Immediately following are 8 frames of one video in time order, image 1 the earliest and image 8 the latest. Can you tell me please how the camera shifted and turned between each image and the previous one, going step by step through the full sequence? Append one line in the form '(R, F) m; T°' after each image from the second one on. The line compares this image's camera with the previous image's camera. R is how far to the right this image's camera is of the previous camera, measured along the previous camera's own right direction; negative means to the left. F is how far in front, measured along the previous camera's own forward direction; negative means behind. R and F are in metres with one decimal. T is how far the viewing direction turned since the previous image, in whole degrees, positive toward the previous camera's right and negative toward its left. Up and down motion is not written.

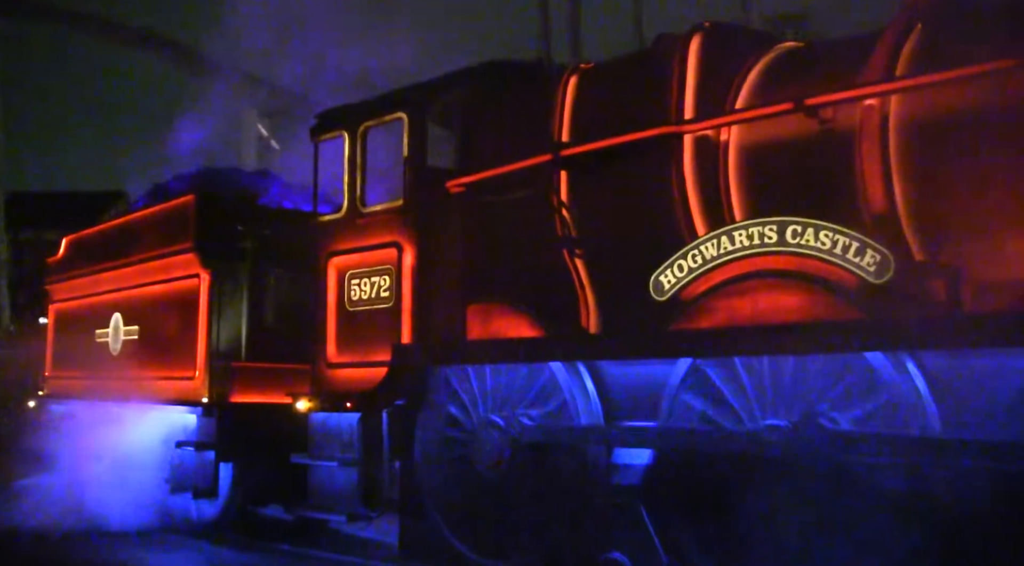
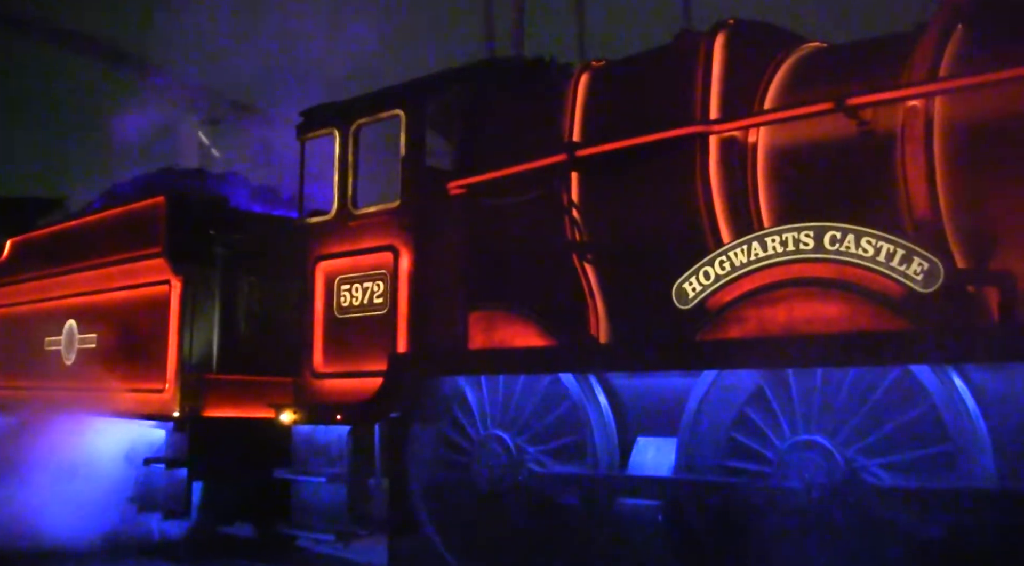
(-0.4, +0.3) m; +3°
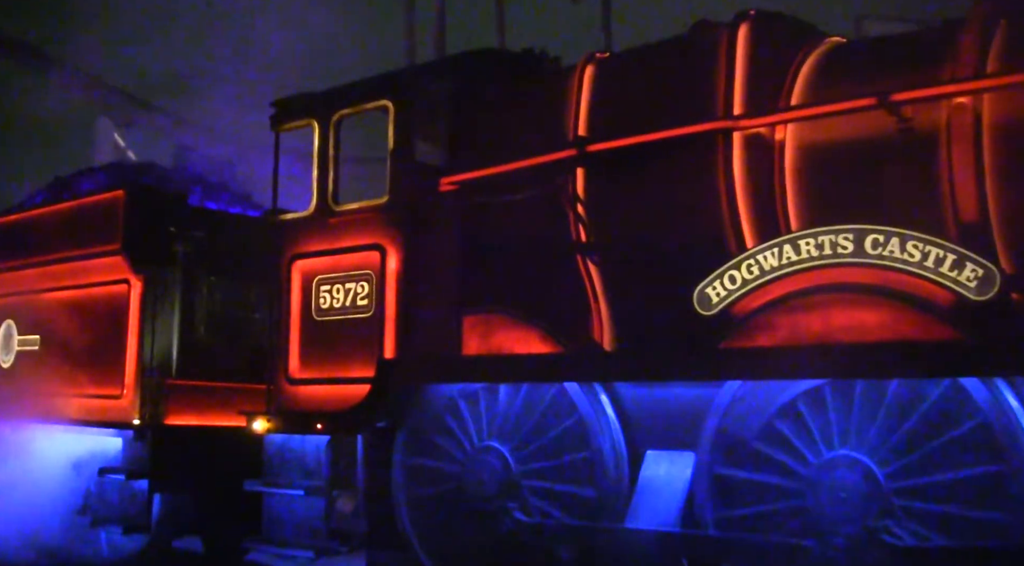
(-0.4, +0.4) m; +4°
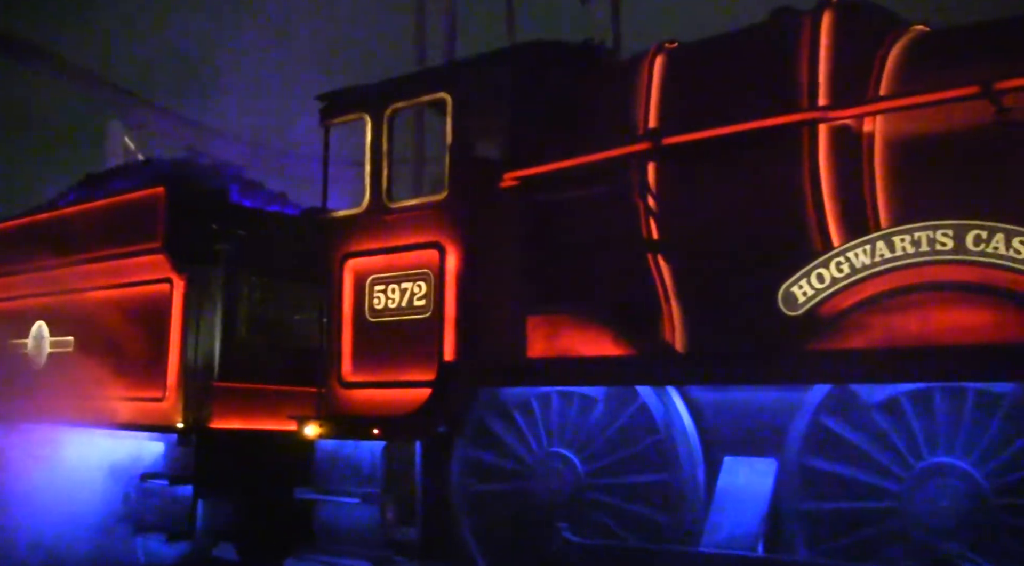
(-0.3, +0.2) m; 0°
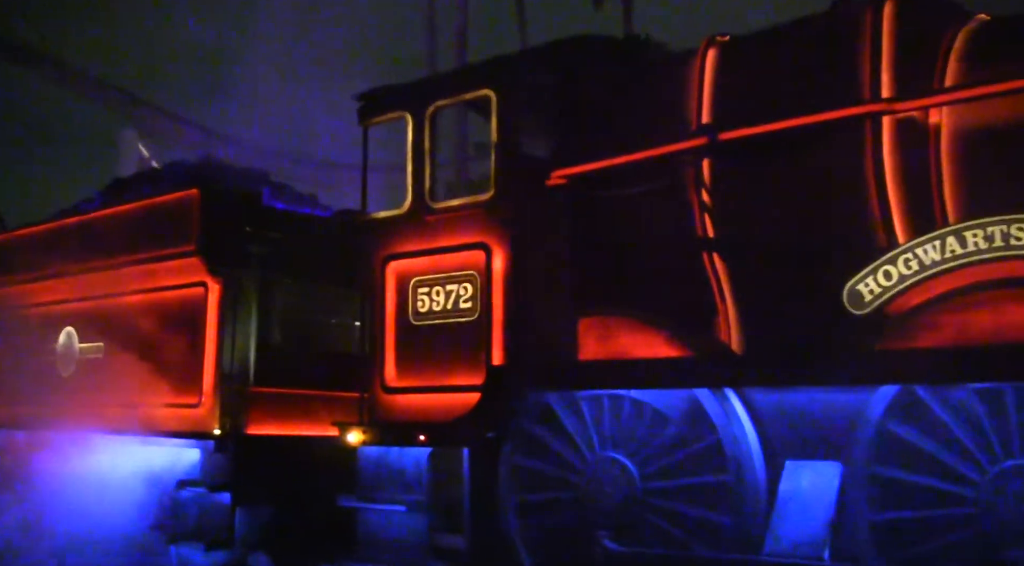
(-0.2, +0.1) m; 0°
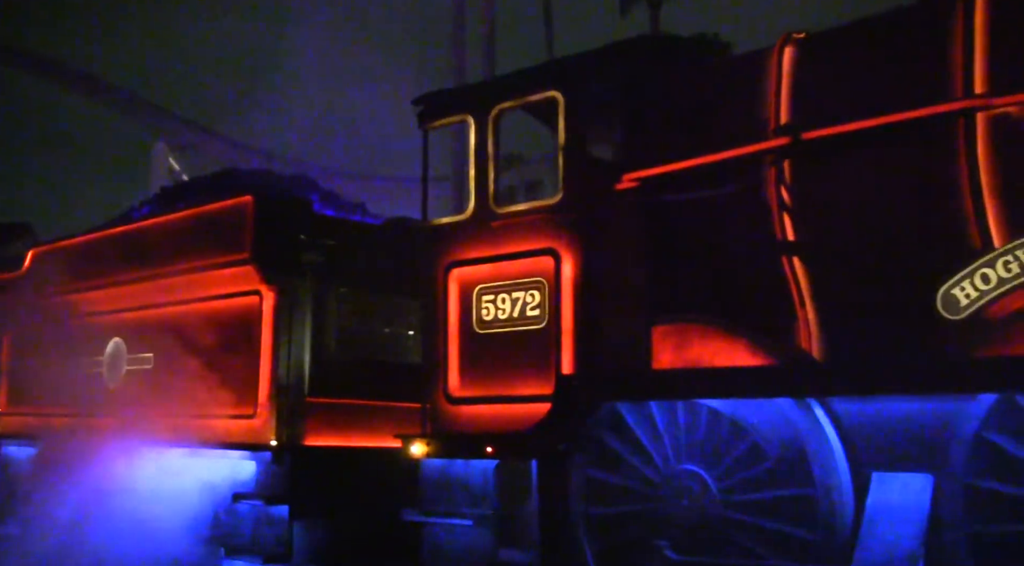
(-0.2, +0.1) m; -1°
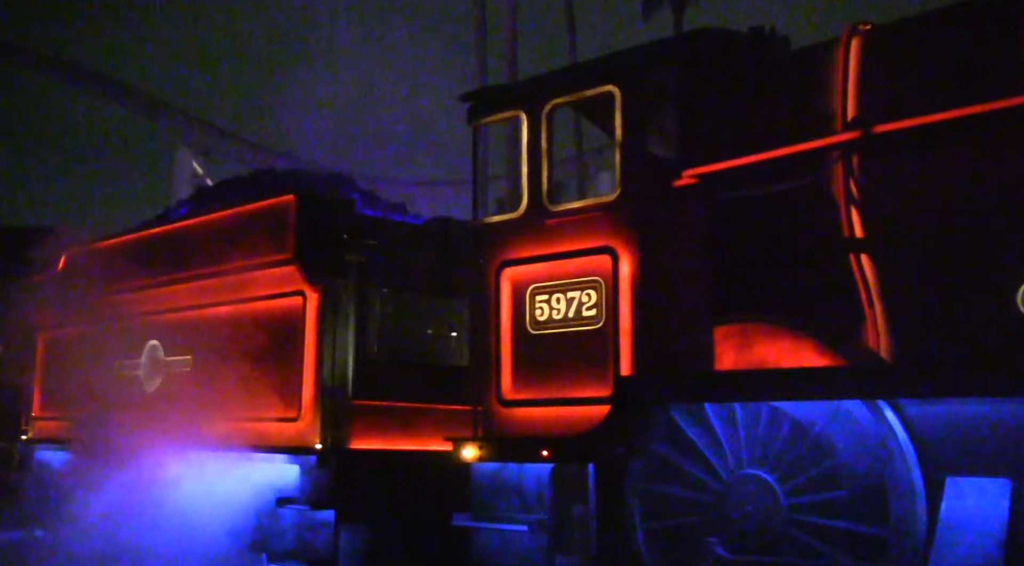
(-0.2, +0.1) m; -1°
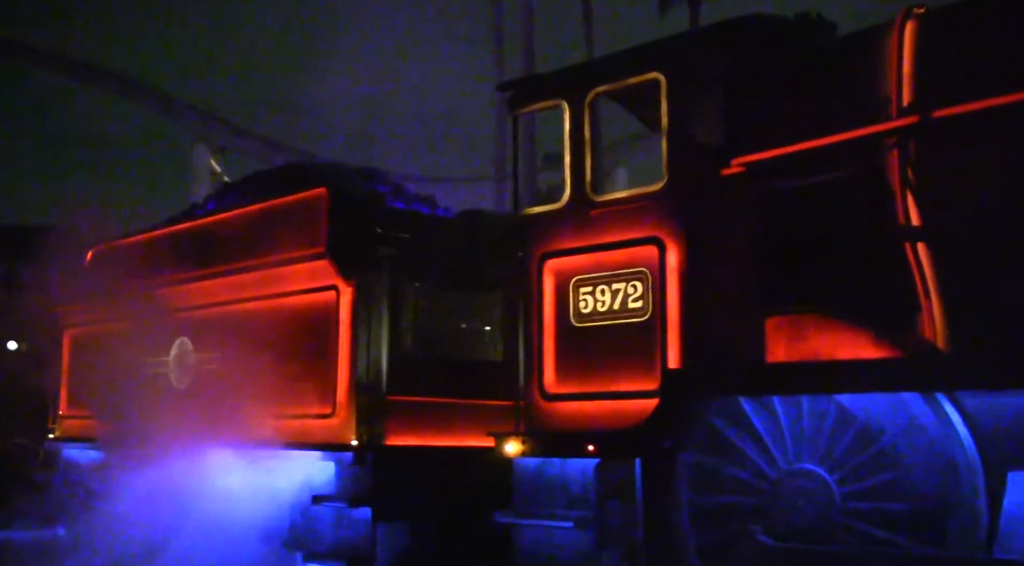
(-0.2, +0.1) m; -1°
